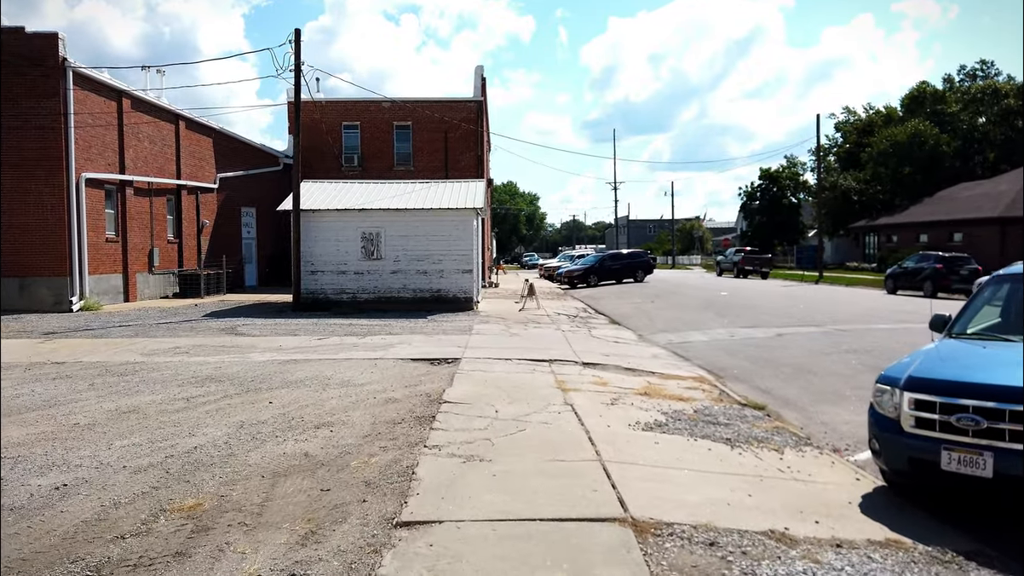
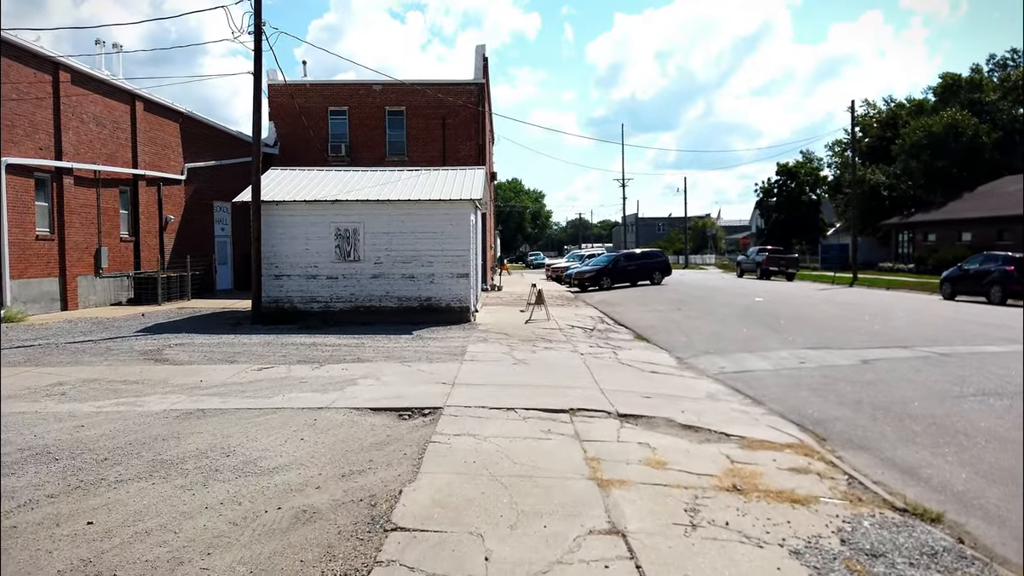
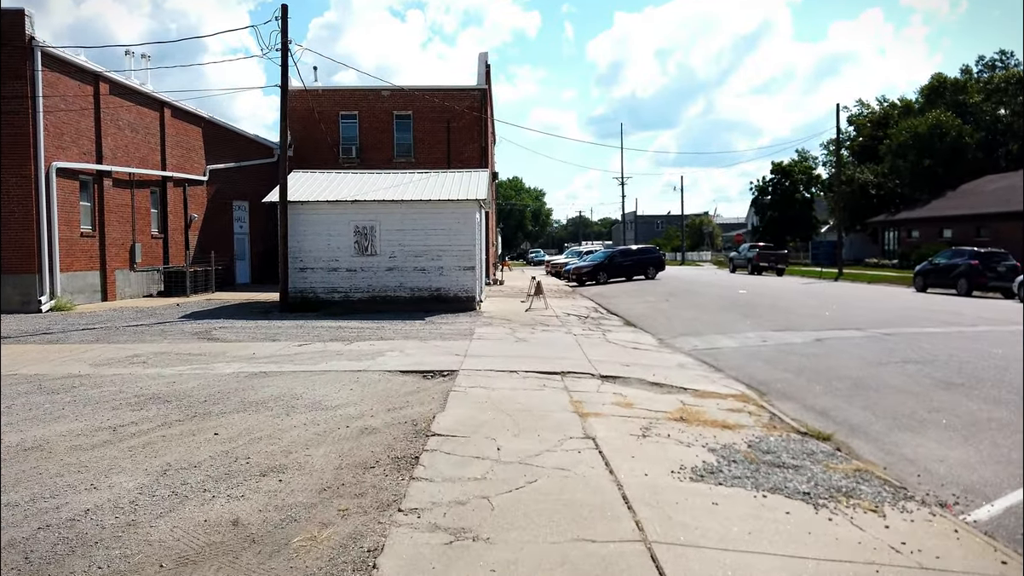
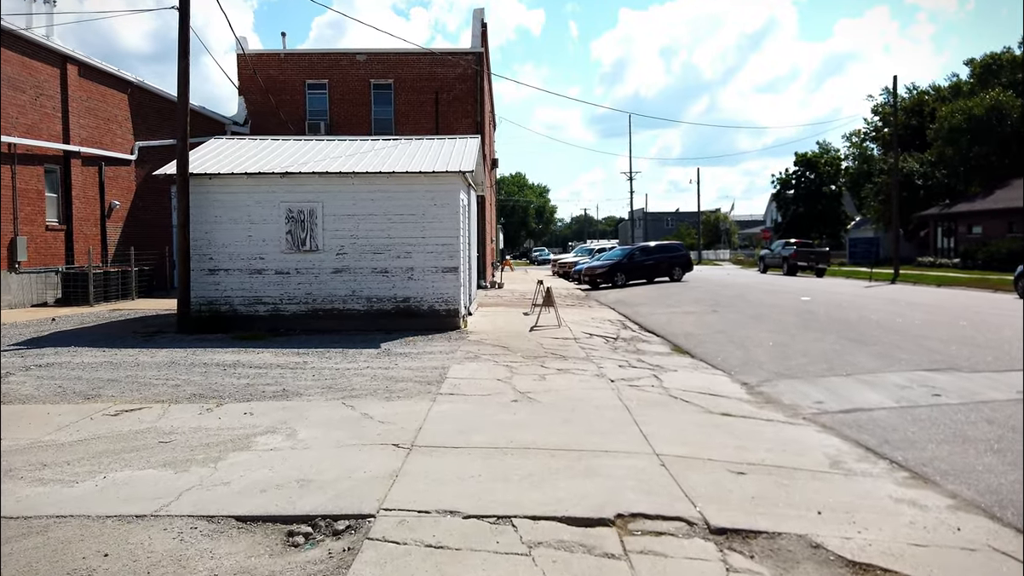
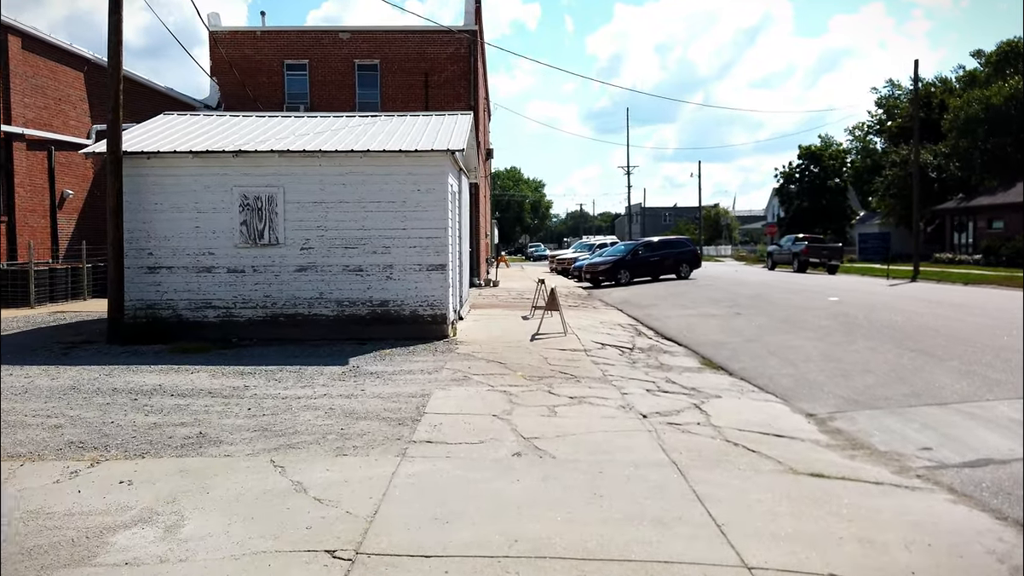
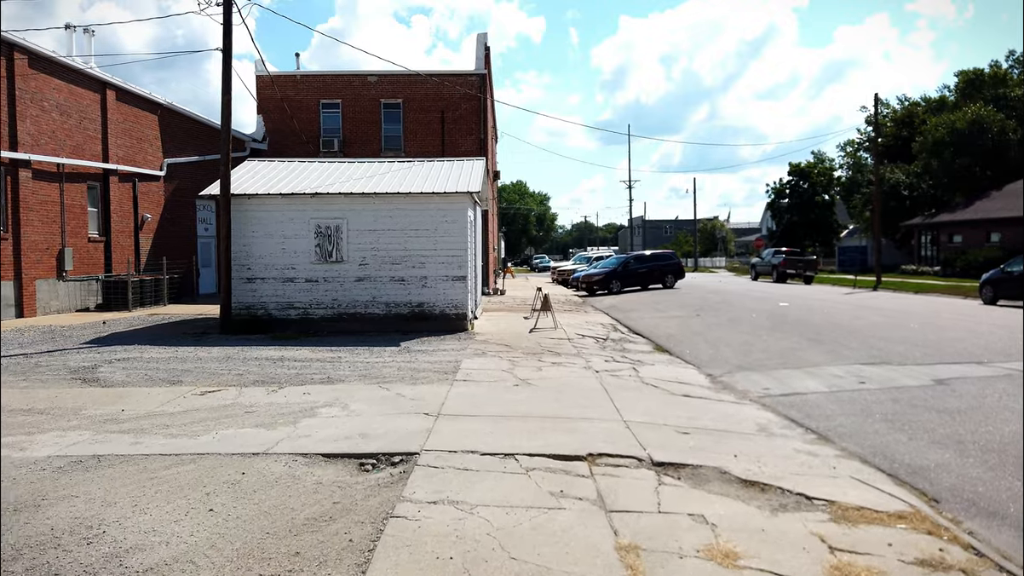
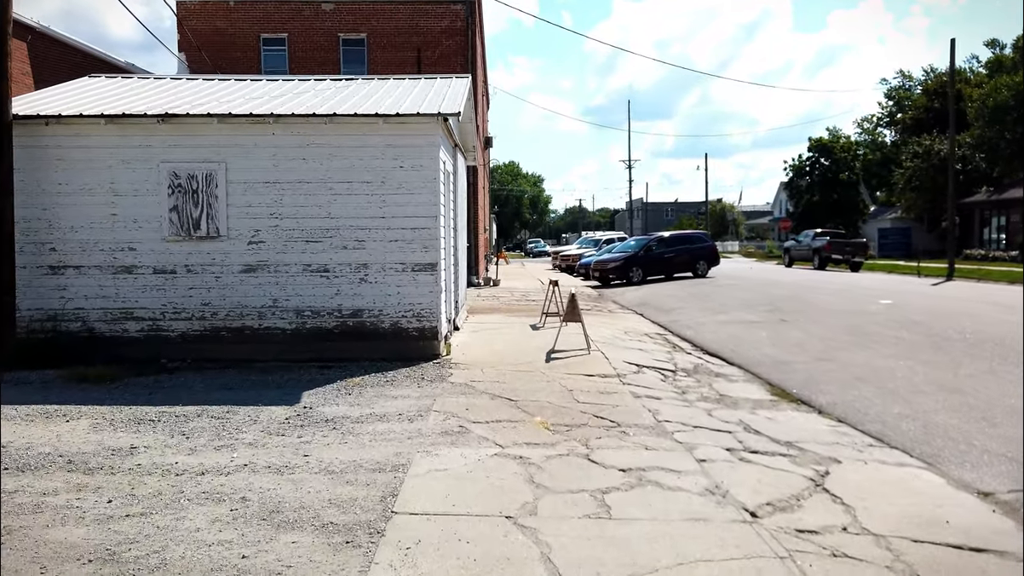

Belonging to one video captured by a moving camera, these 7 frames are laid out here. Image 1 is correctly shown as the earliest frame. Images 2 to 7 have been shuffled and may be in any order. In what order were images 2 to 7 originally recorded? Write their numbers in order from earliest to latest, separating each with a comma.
3, 2, 6, 4, 5, 7
